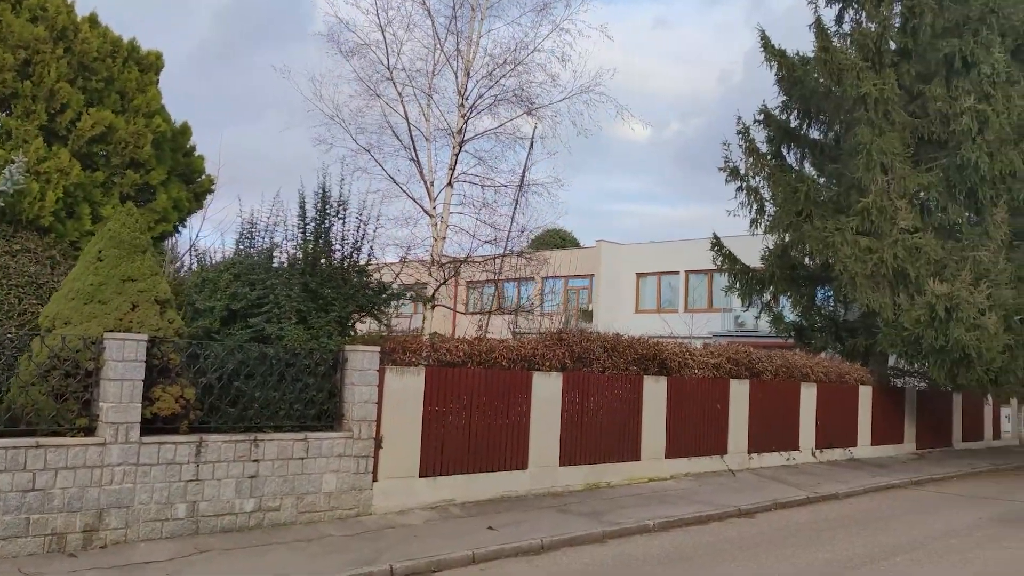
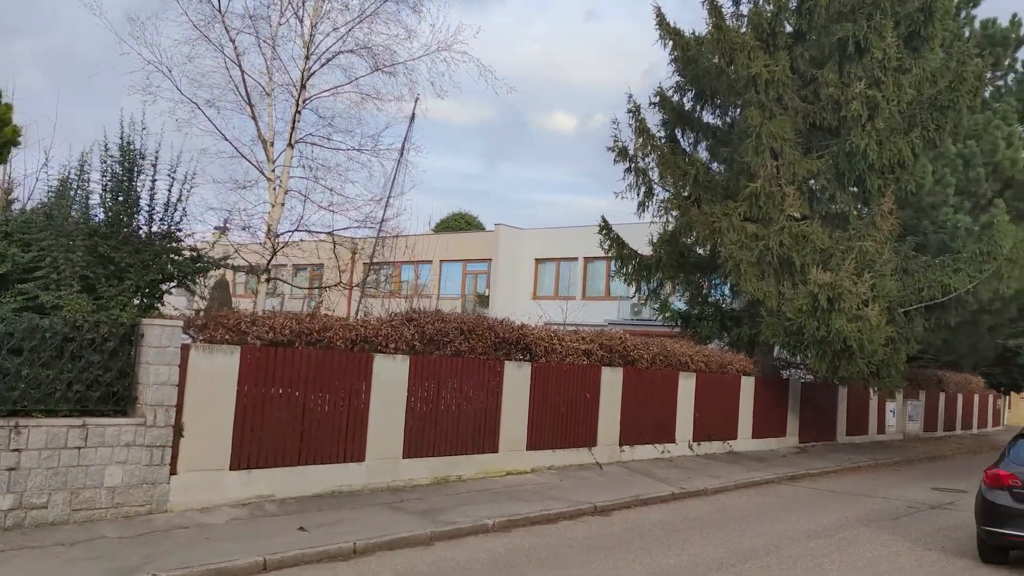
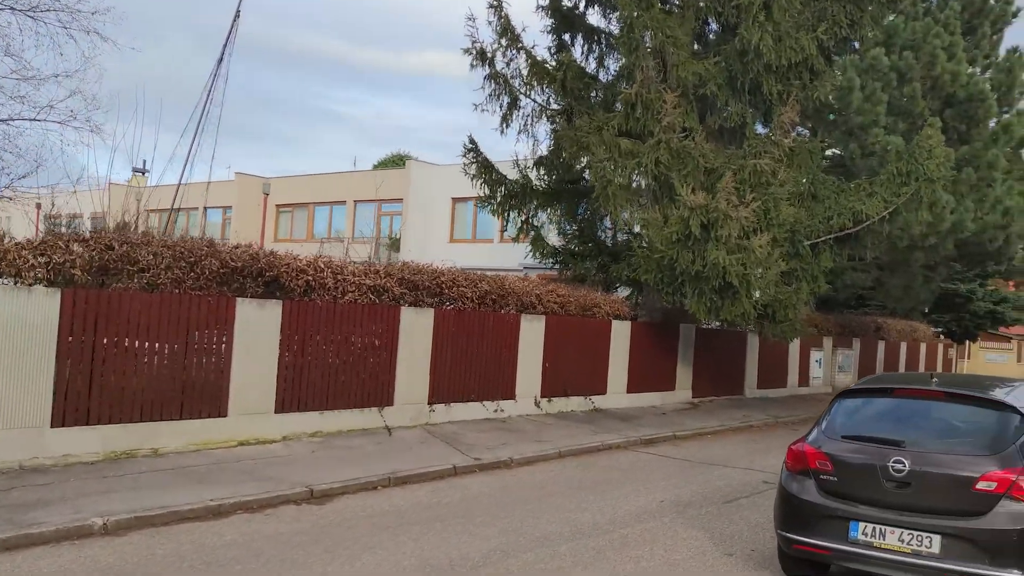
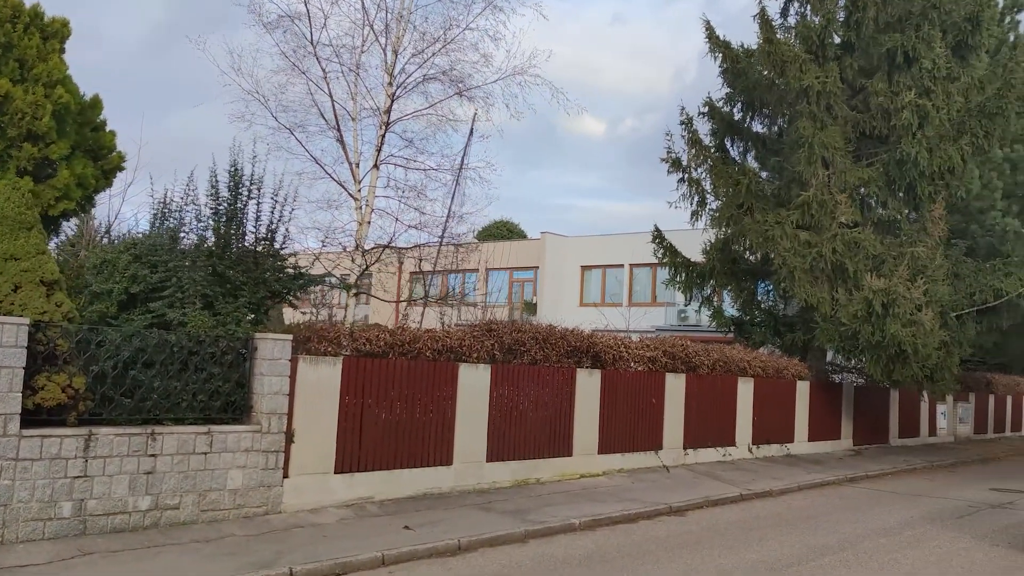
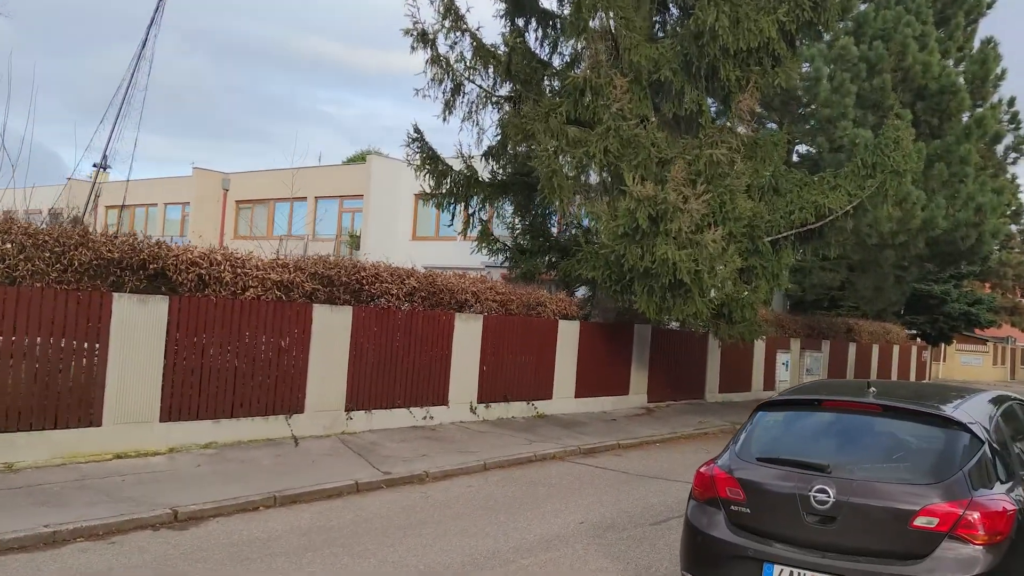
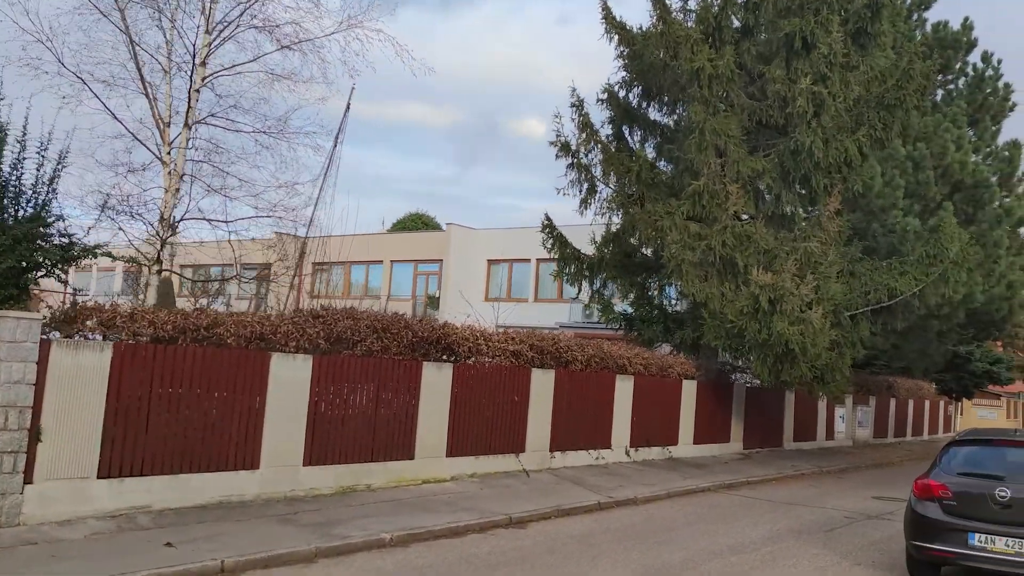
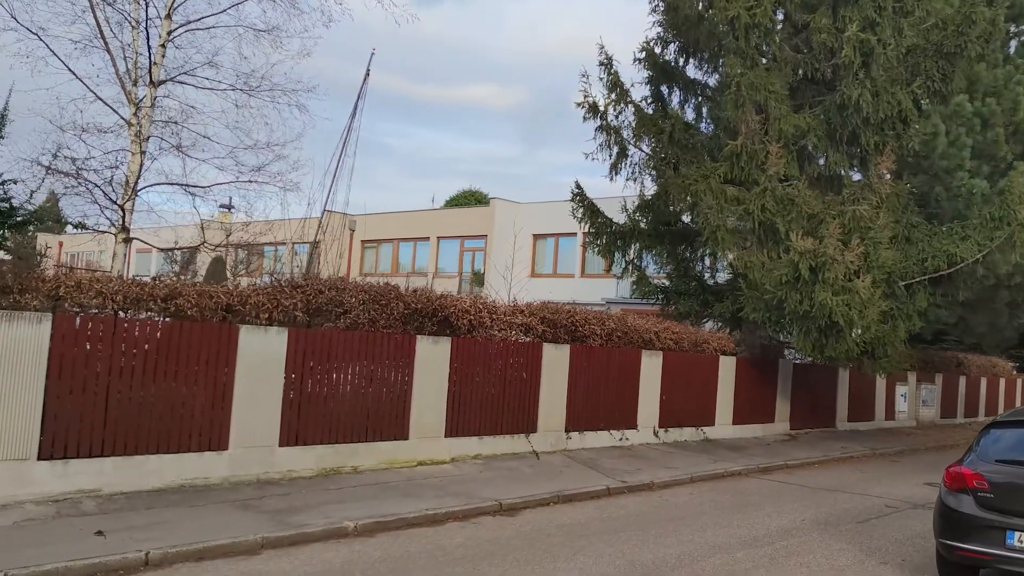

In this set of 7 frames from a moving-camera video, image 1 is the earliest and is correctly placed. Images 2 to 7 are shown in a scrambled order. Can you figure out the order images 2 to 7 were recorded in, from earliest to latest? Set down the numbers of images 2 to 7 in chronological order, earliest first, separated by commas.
4, 2, 6, 7, 3, 5
